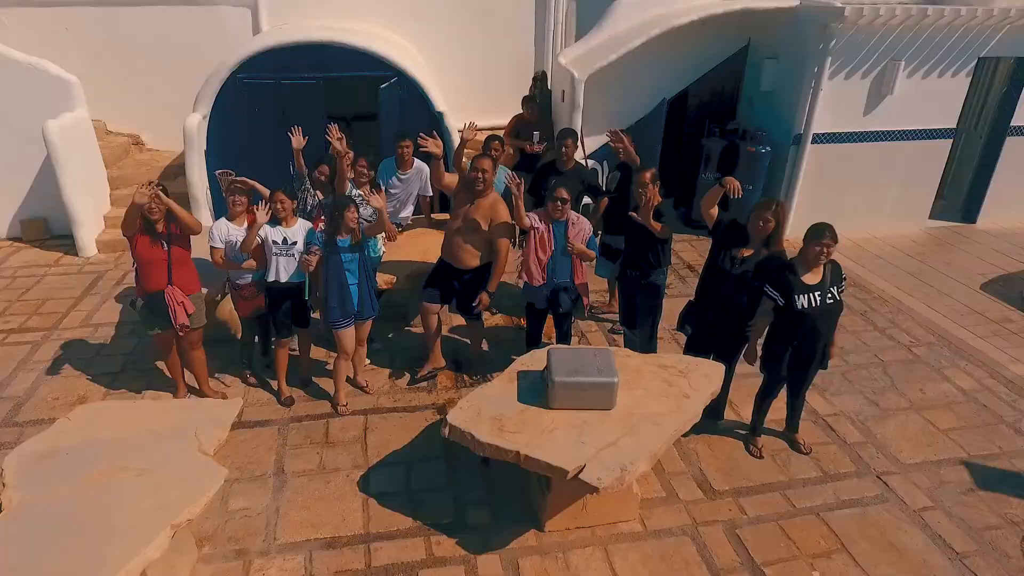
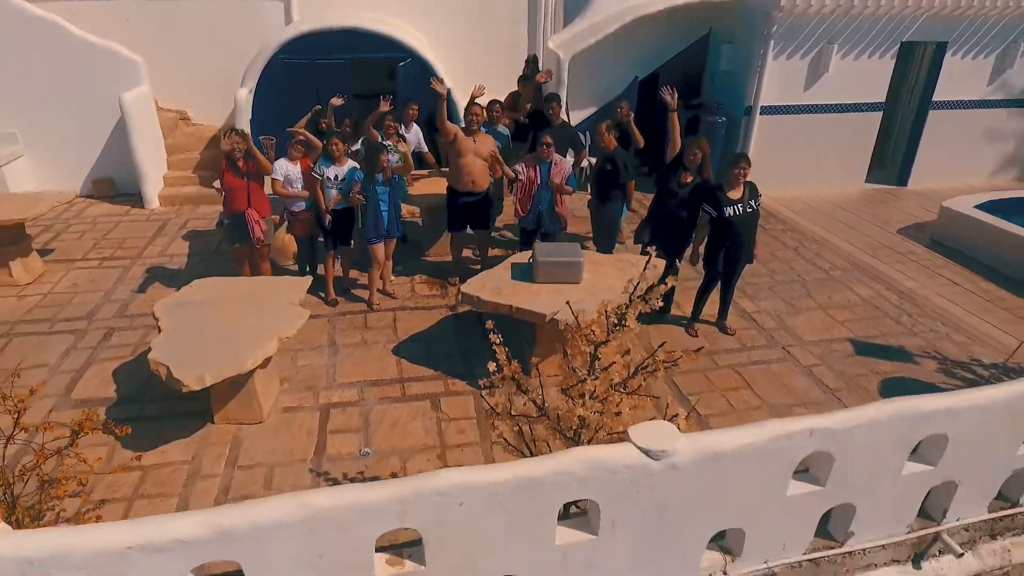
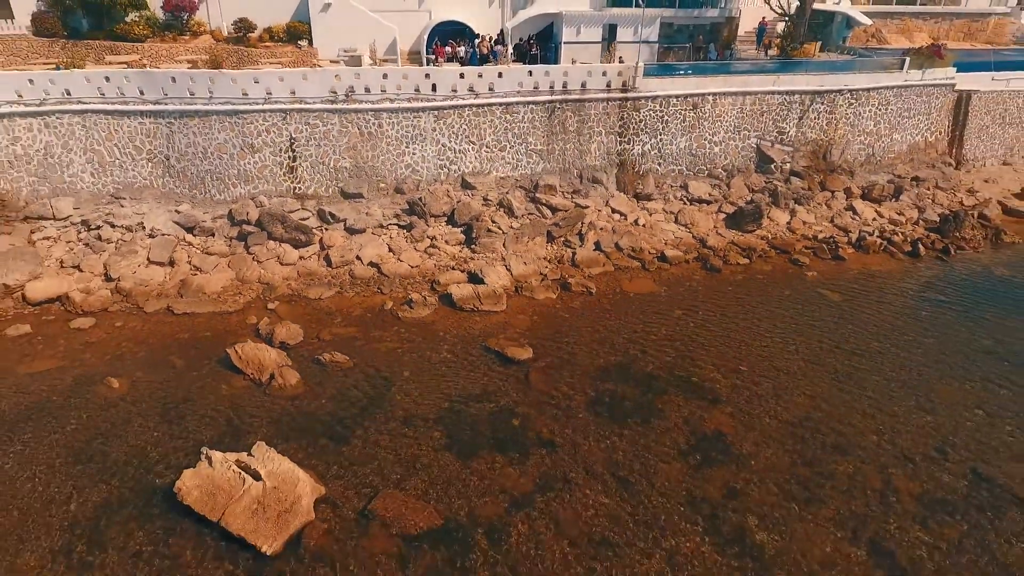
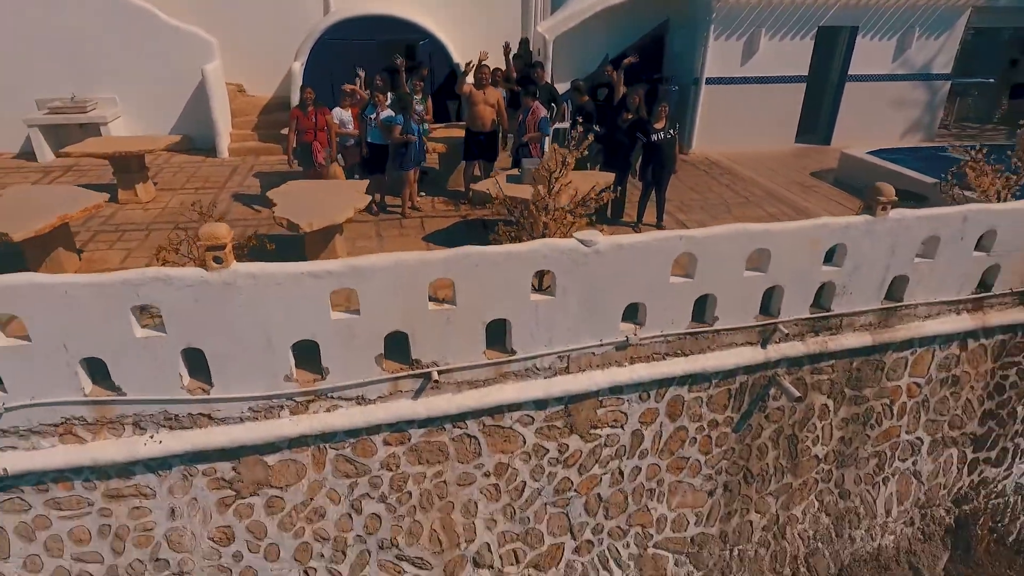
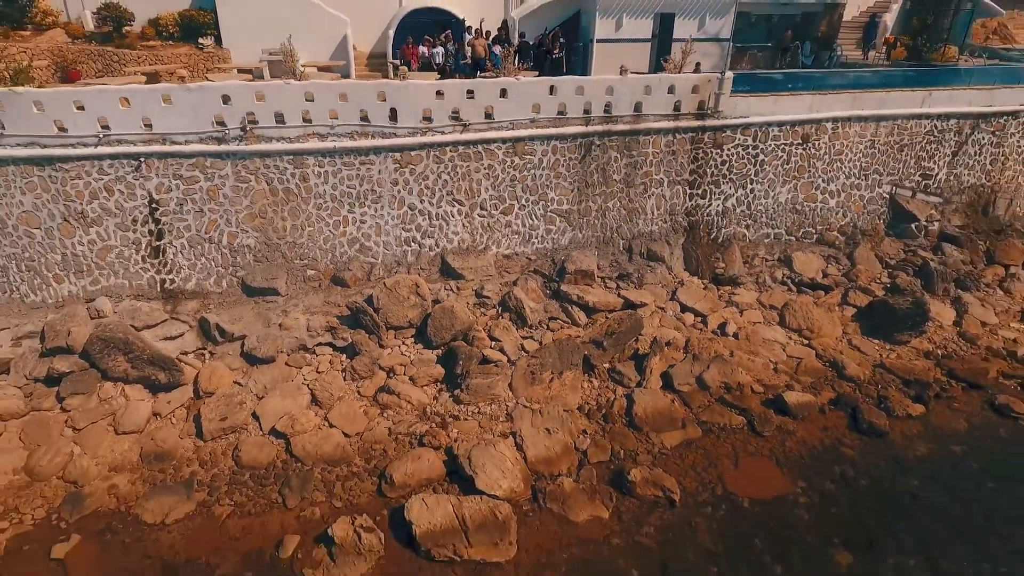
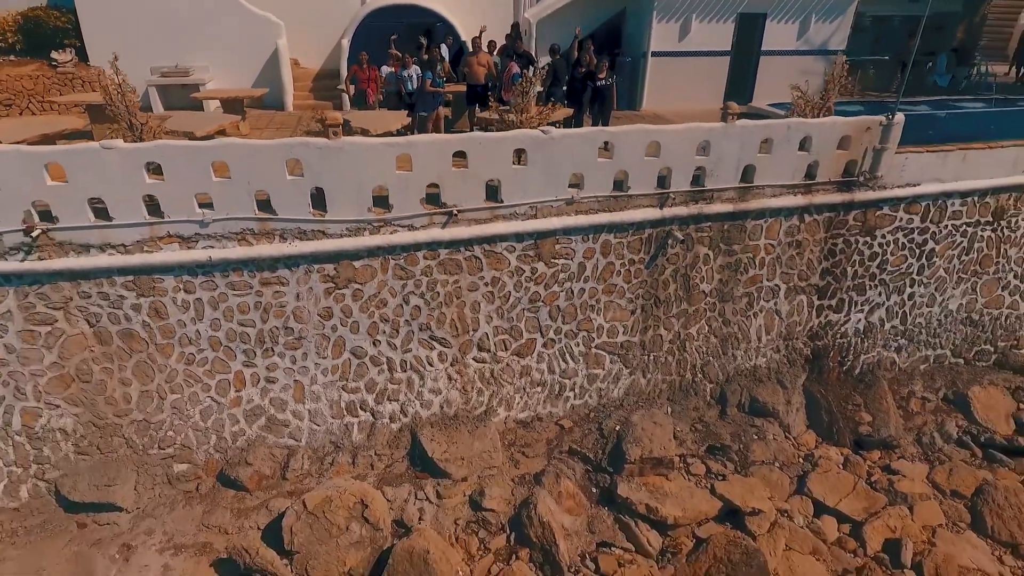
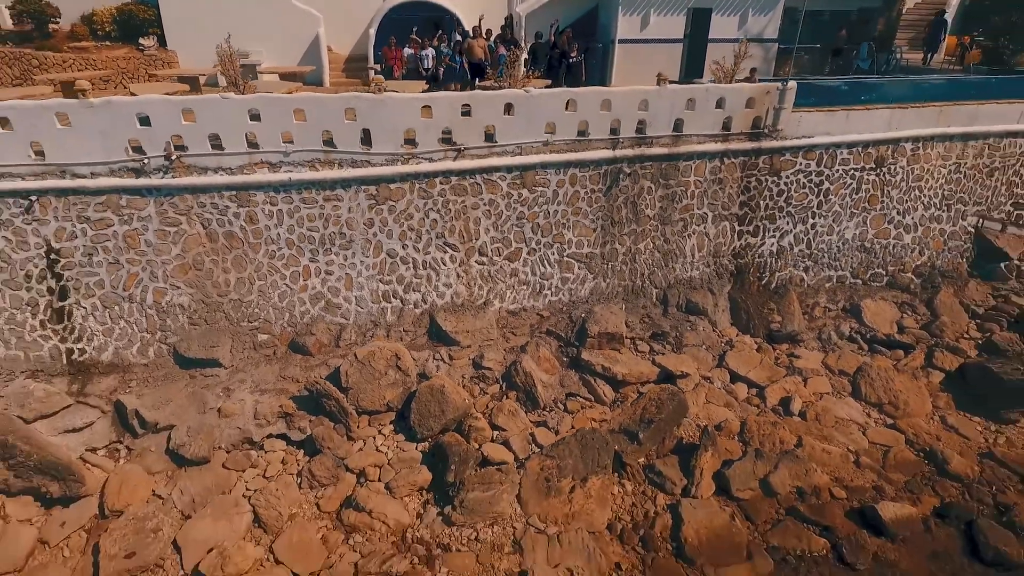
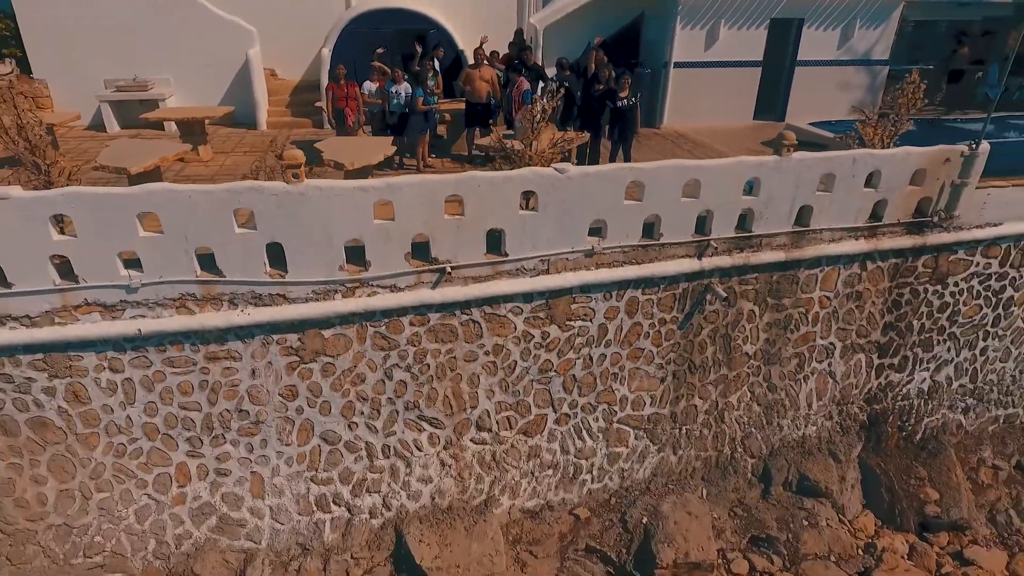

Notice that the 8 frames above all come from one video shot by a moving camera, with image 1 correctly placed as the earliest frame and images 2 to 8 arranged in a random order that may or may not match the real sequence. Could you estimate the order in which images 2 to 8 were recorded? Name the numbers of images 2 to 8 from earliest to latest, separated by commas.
2, 4, 8, 6, 7, 5, 3
